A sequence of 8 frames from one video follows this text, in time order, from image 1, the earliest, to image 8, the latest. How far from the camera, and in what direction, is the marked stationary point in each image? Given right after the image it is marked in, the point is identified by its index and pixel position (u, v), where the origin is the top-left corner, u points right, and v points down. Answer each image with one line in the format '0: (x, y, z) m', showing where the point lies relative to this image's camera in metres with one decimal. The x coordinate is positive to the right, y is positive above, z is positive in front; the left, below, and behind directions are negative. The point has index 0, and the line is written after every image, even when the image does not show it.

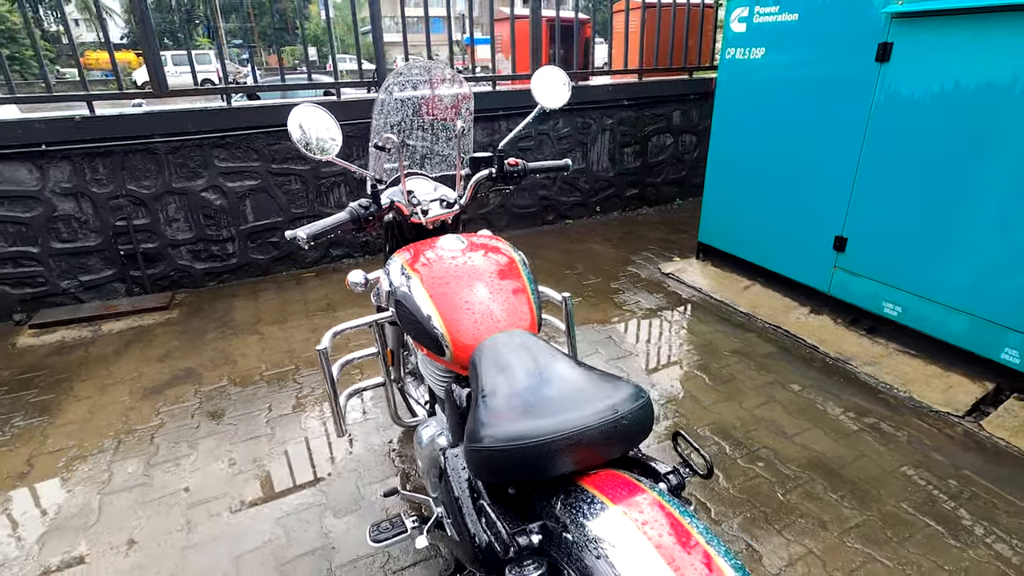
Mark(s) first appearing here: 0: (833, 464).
0: (+1.8, -1.0, +3.0) m
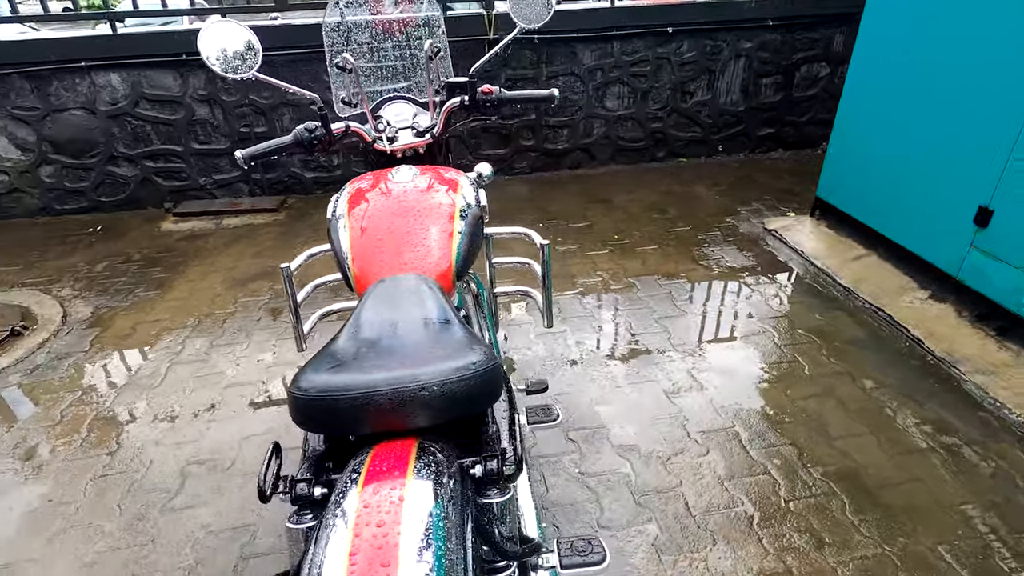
0: (+1.6, -0.9, +2.5) m
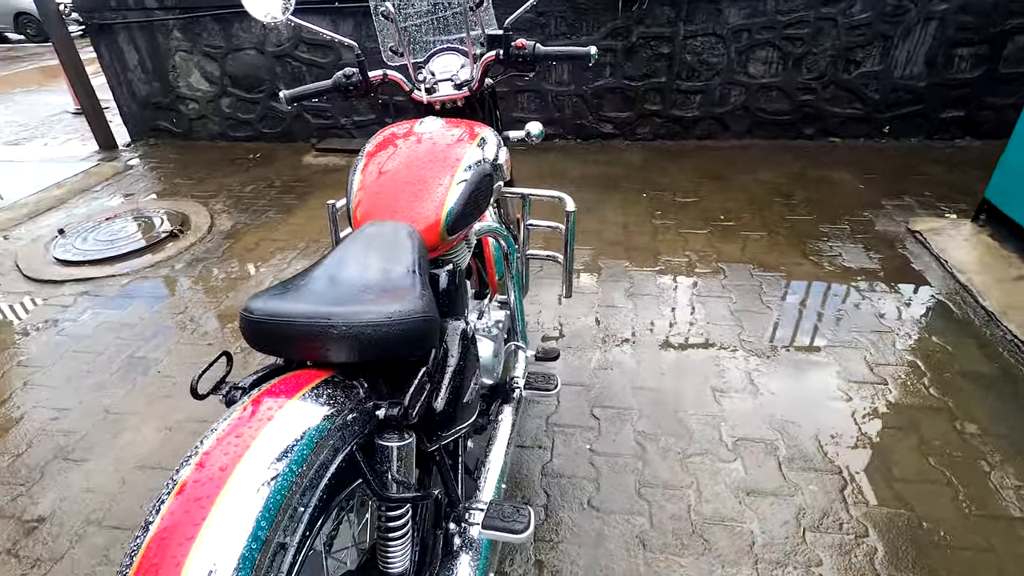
0: (+1.6, -1.0, +2.1) m
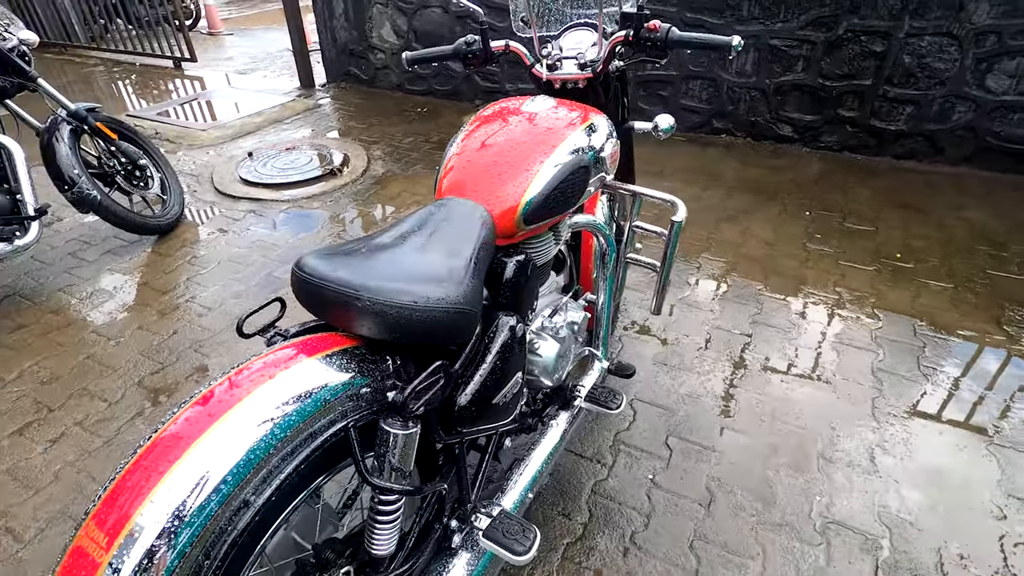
0: (+1.6, -1.3, +1.6) m
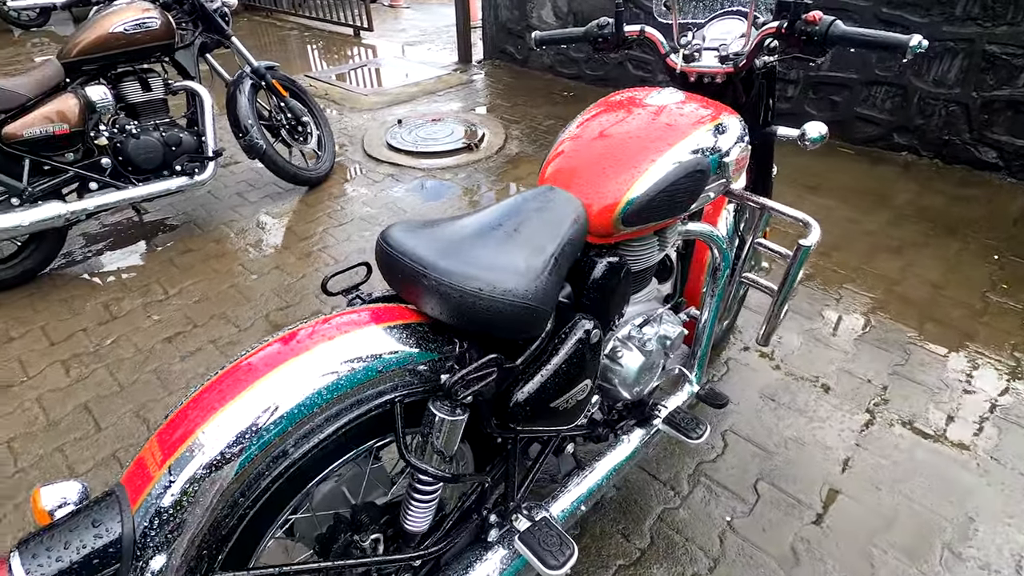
0: (+1.6, -1.6, +1.2) m
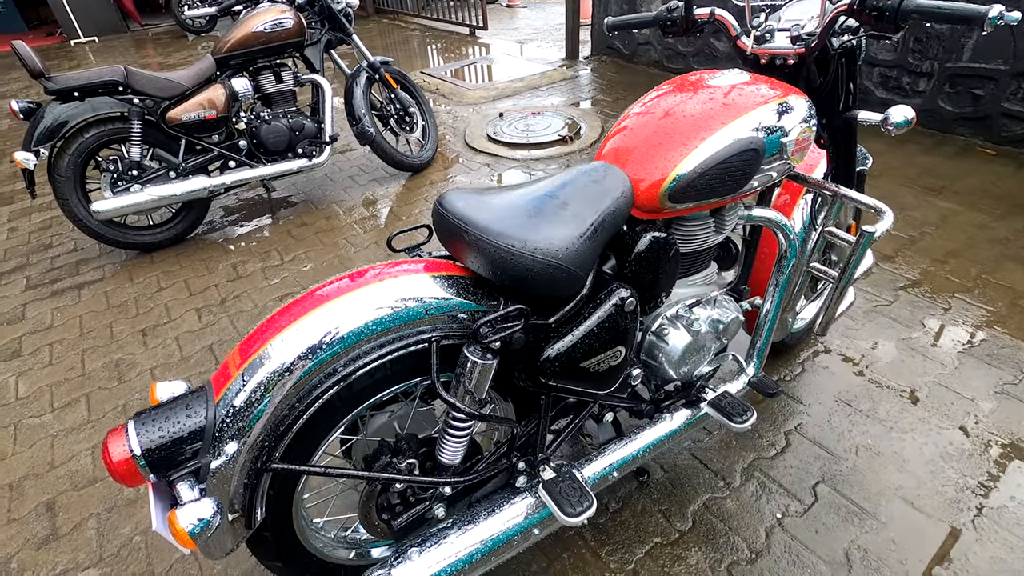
0: (+1.5, -1.6, +1.0) m
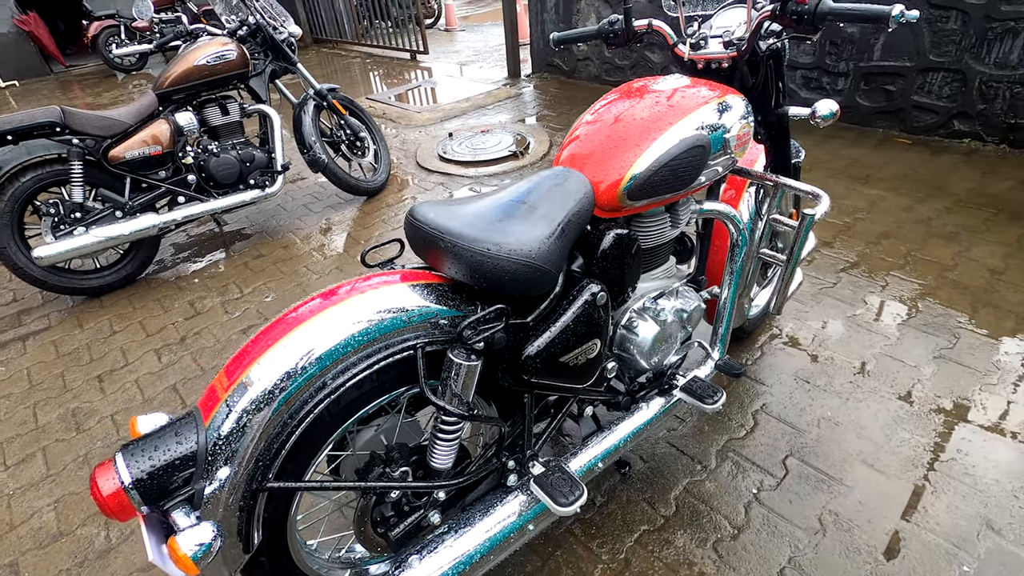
0: (+1.6, -1.4, +1.2) m
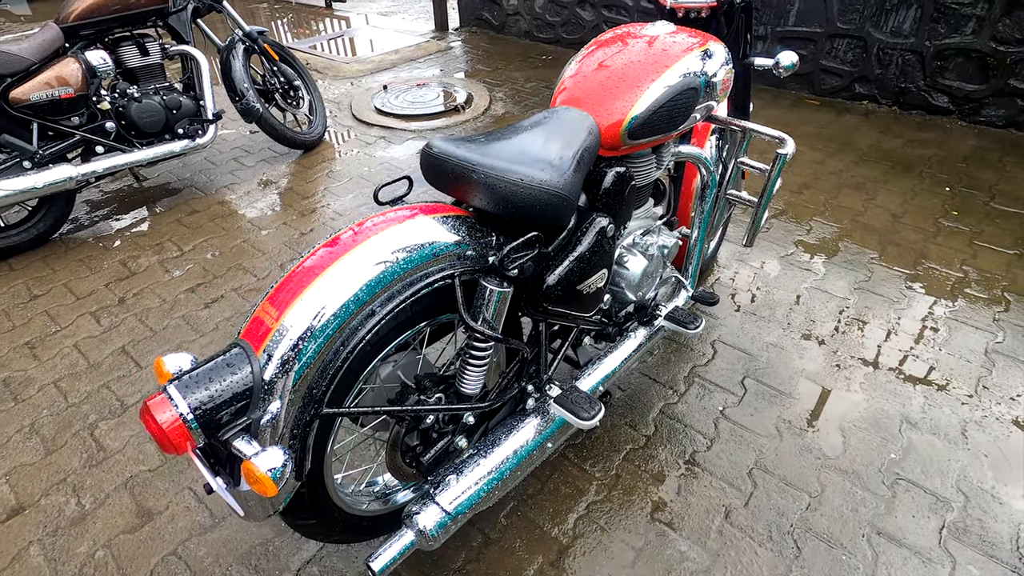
0: (+1.7, -1.2, +1.6) m
